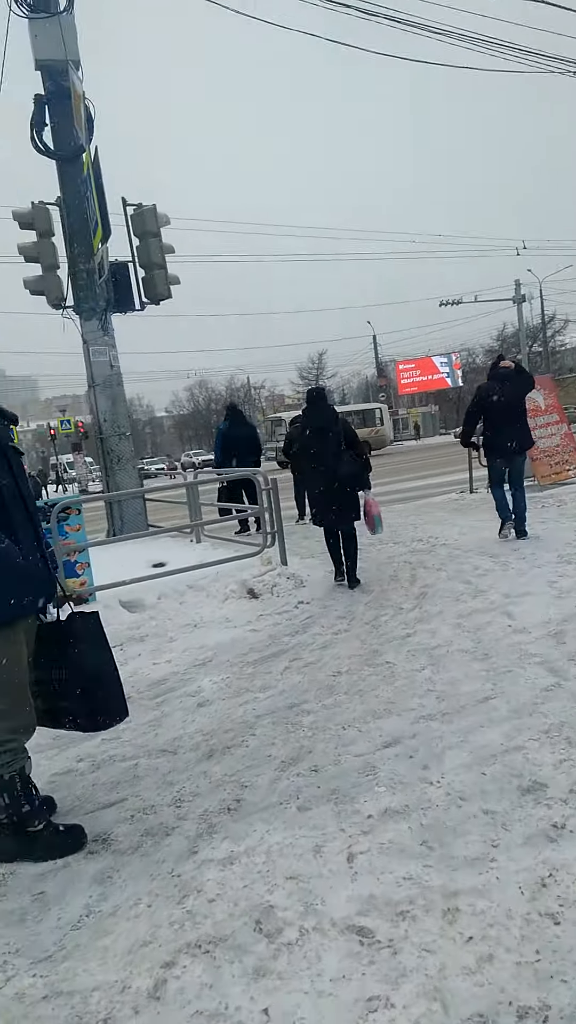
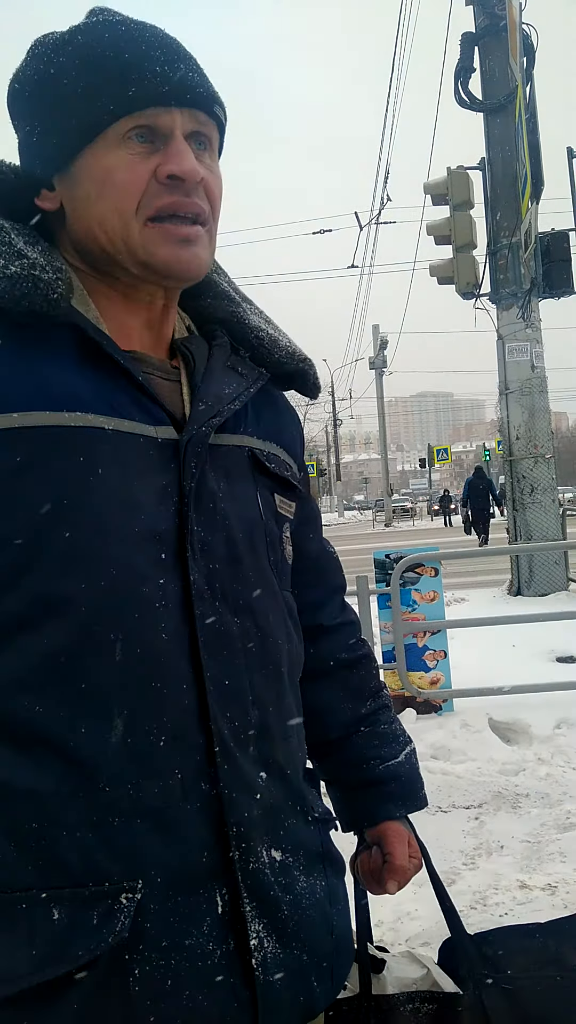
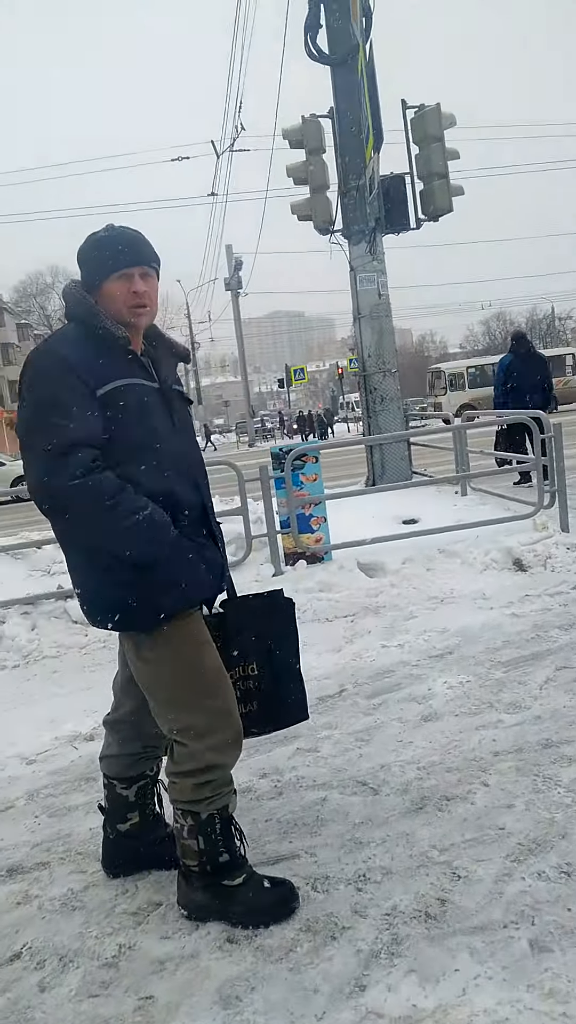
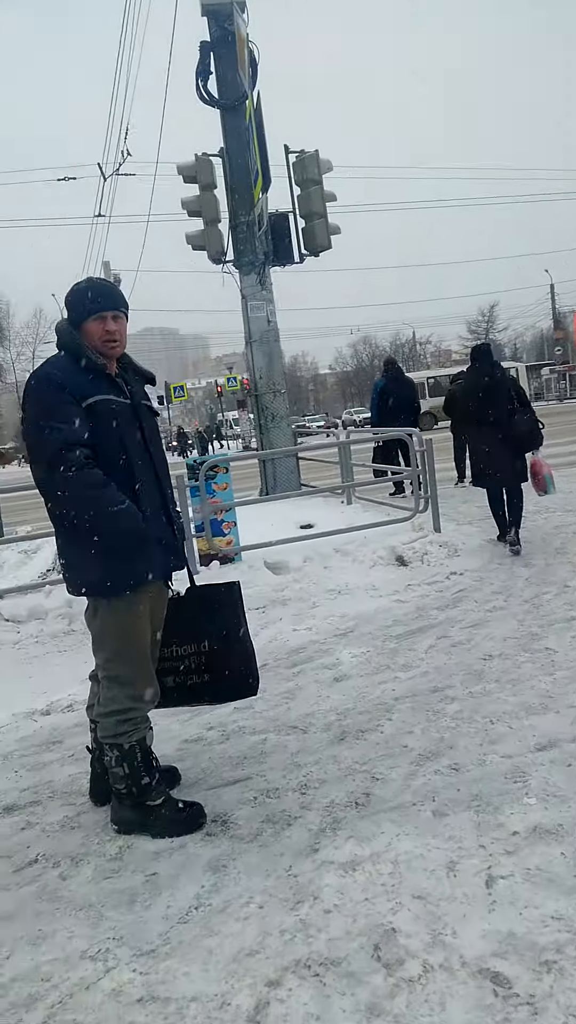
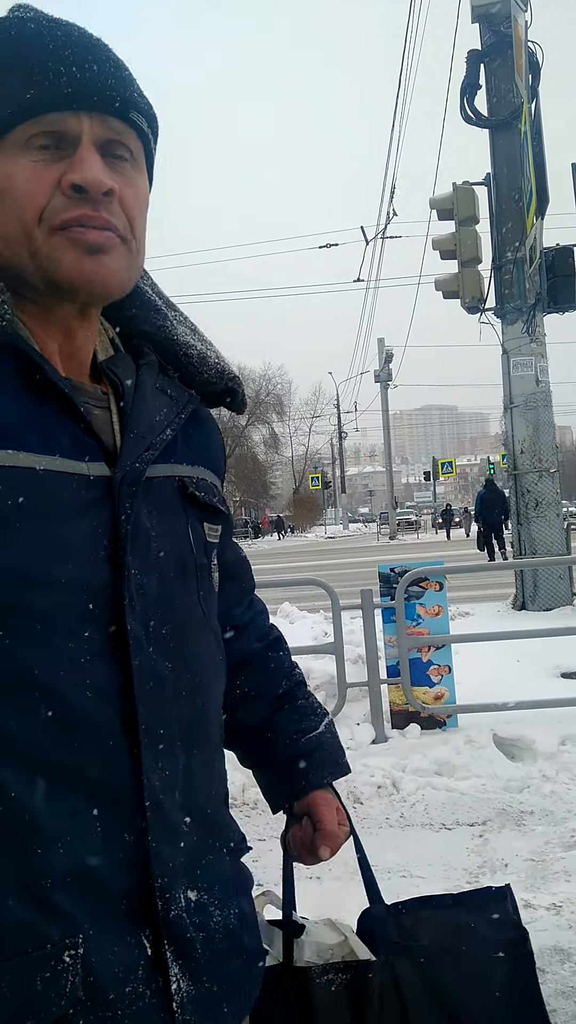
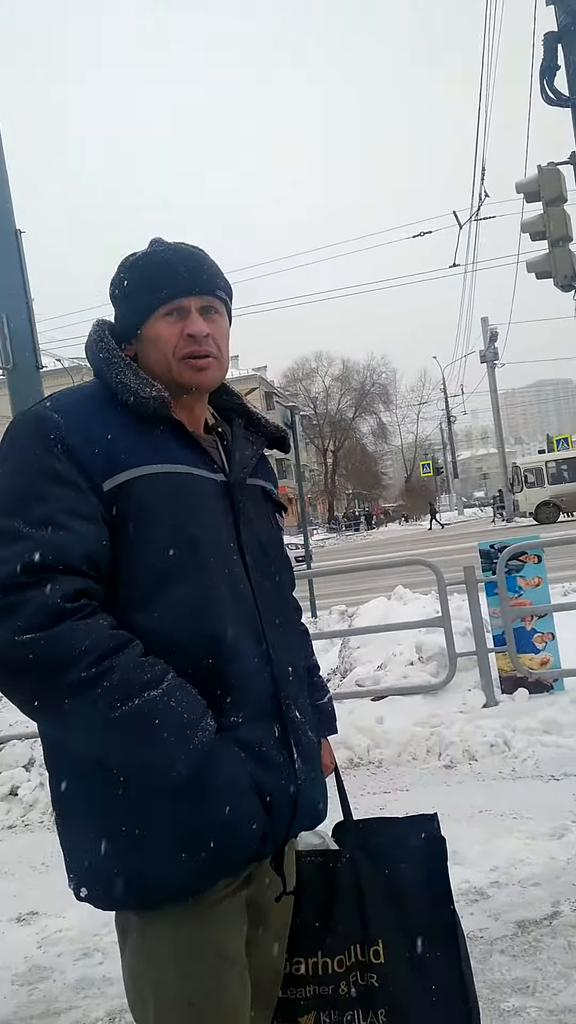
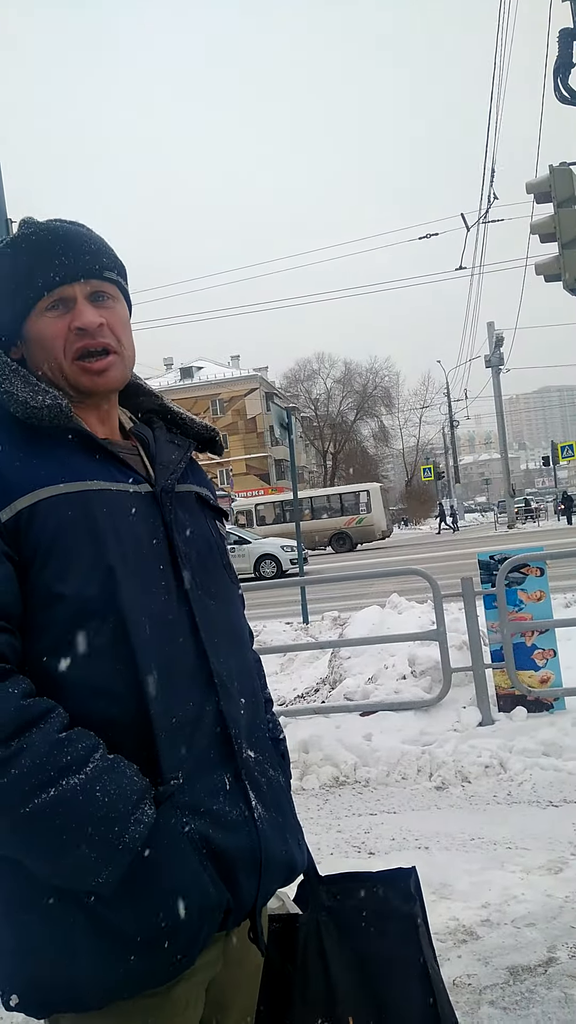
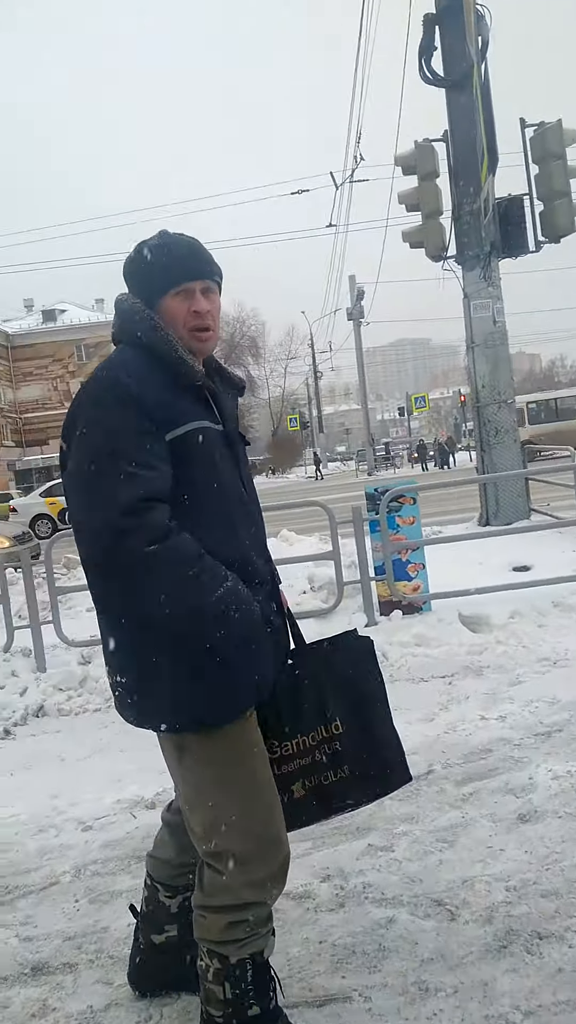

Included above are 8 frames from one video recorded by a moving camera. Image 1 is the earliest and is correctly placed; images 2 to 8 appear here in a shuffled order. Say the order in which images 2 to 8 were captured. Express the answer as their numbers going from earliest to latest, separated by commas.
4, 3, 8, 6, 7, 5, 2
